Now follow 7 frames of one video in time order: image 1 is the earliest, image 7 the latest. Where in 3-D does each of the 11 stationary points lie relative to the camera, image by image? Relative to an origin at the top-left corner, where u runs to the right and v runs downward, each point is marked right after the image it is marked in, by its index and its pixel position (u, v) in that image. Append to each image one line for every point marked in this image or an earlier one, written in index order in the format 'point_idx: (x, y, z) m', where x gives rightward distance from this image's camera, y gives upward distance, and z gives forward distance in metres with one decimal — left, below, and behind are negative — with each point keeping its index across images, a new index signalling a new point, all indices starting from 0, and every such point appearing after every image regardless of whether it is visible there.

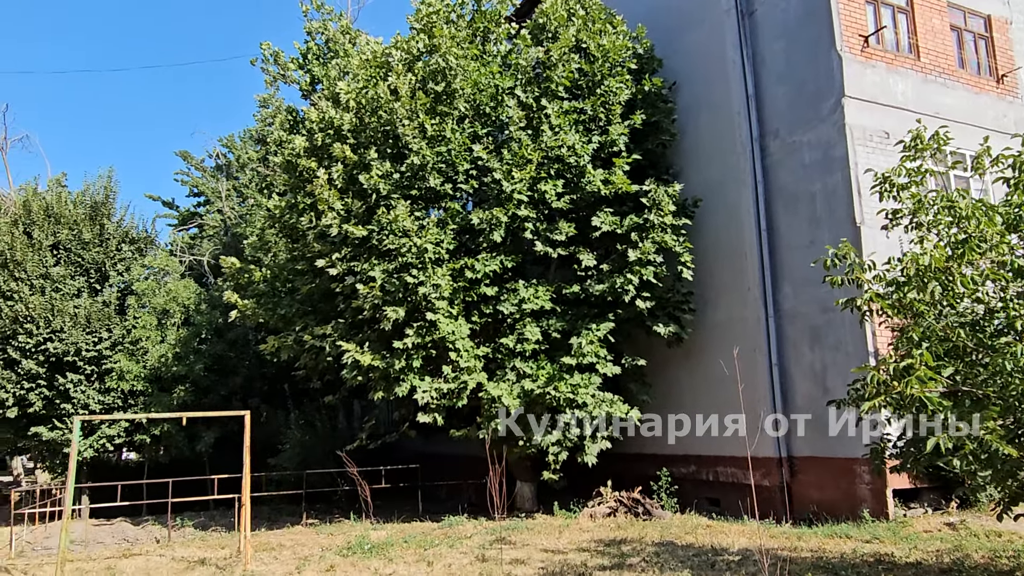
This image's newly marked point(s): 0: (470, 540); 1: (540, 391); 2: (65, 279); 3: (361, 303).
0: (-0.6, -3.1, +9.1) m
1: (+0.4, -1.5, +10.6) m
2: (-8.8, +0.2, +14.7) m
3: (-2.1, -0.2, +10.6) m
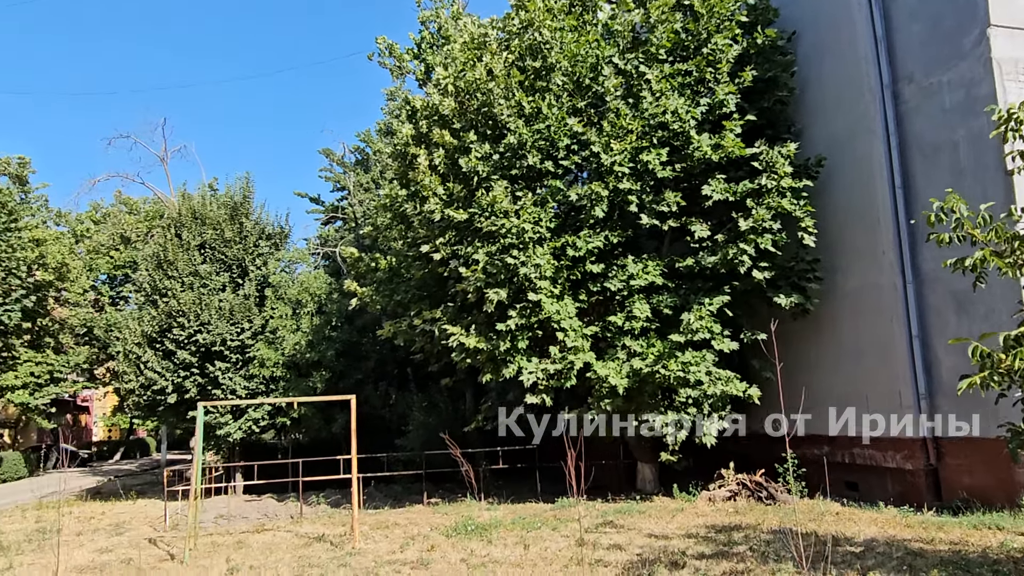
0: (+0.7, -2.8, +9.0) m
1: (+1.9, -1.1, +10.2) m
2: (-6.4, +0.3, +15.9) m
3: (-0.7, 0.0, +10.7) m
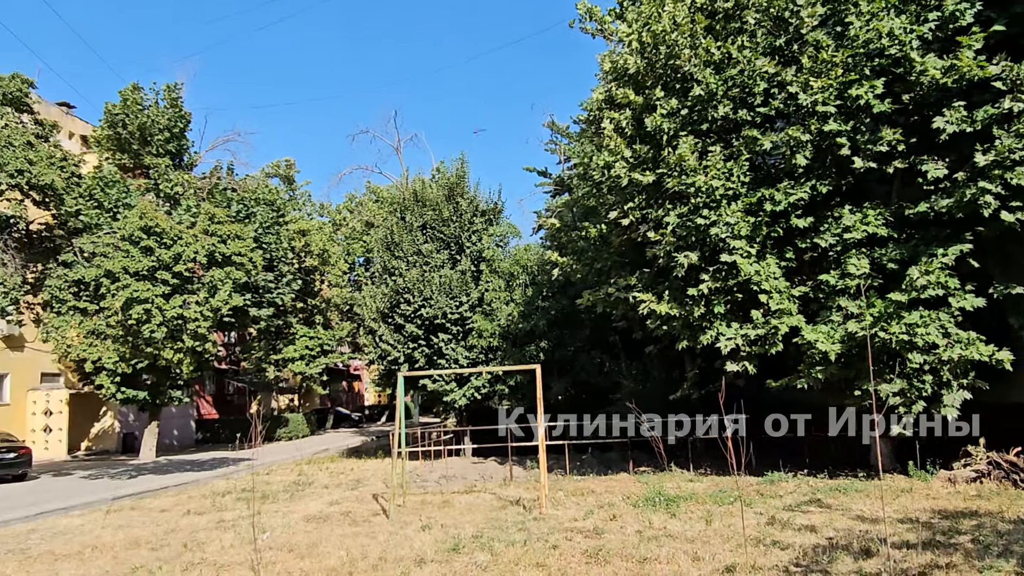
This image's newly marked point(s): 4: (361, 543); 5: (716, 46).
0: (+3.0, -2.4, +8.3) m
1: (+4.3, -0.6, +9.1) m
2: (-1.8, +0.8, +17.1) m
3: (+2.0, +0.5, +10.3) m
4: (-1.4, -2.4, +6.9) m
5: (+2.7, +3.2, +10.0) m
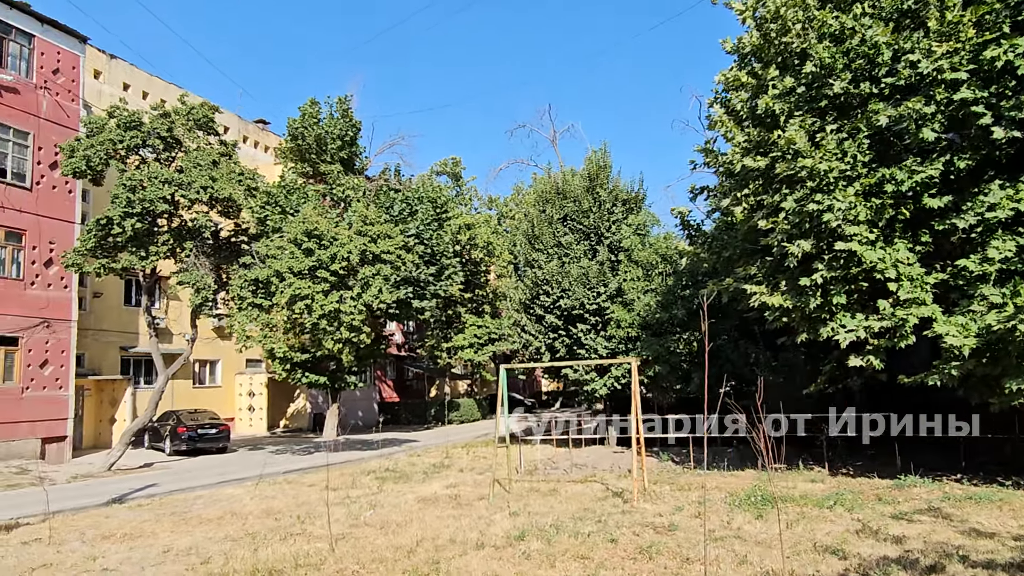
0: (+3.9, -2.3, +7.7) m
1: (+5.4, -0.4, +8.1) m
2: (+1.4, +1.0, +17.3) m
3: (+3.4, +0.6, +9.8) m
4: (-0.7, -2.4, +7.4) m
5: (+4.0, +3.4, +9.3) m
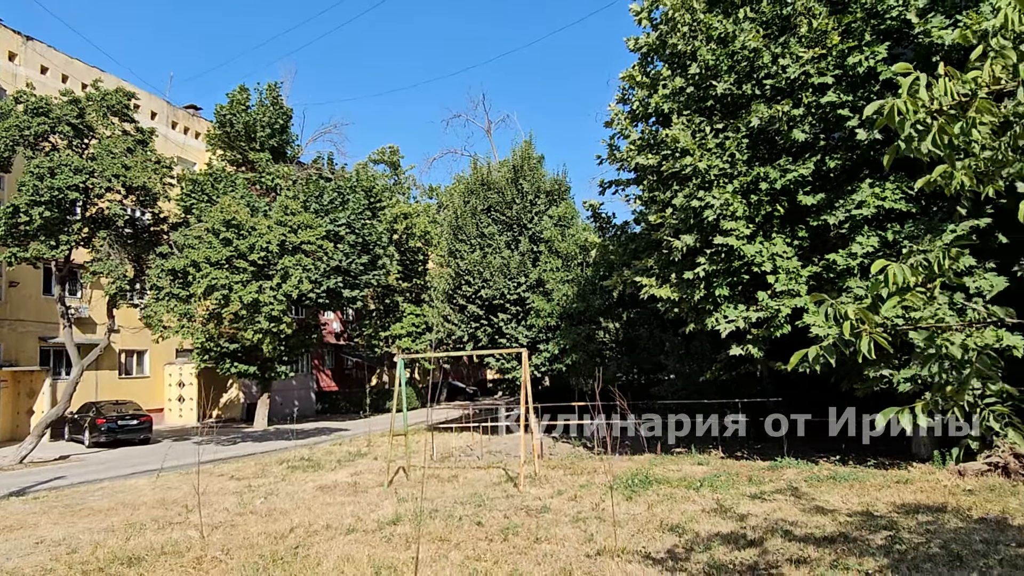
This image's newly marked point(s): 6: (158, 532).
0: (+2.7, -2.2, +8.2) m
1: (+4.1, -0.3, +8.6) m
2: (-0.4, +1.2, +17.6) m
3: (+2.0, +0.7, +10.2) m
4: (-1.9, -2.3, +7.6) m
5: (+2.7, +3.5, +9.7) m
6: (-3.1, -2.2, +6.6) m
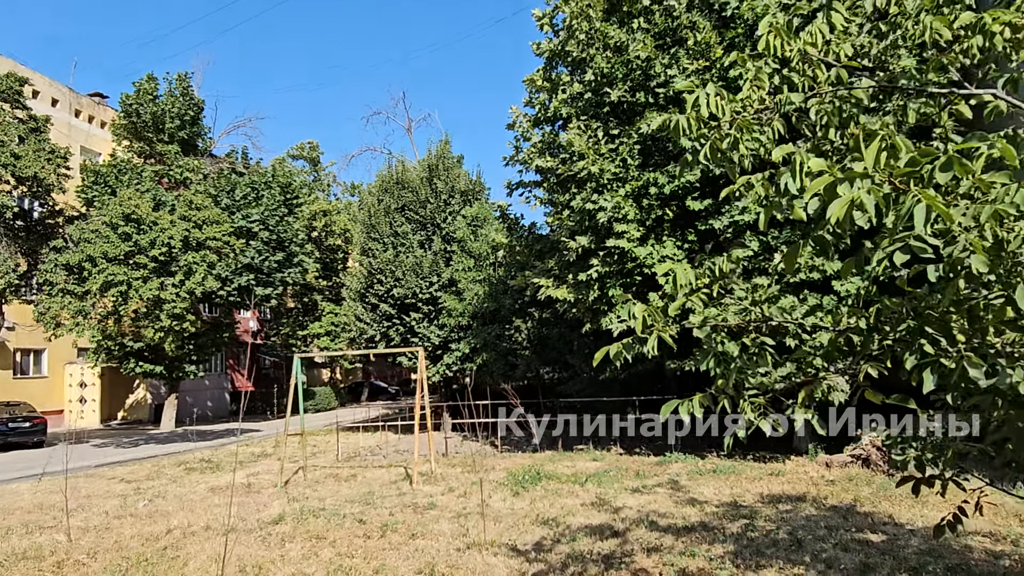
0: (+1.5, -2.2, +8.5) m
1: (+2.9, -0.4, +9.1) m
2: (-2.5, +1.3, +17.6) m
3: (+0.7, +0.7, +10.4) m
4: (-3.0, -2.3, +7.5) m
5: (+1.4, +3.5, +10.0) m
6: (-4.2, -2.1, +6.4) m
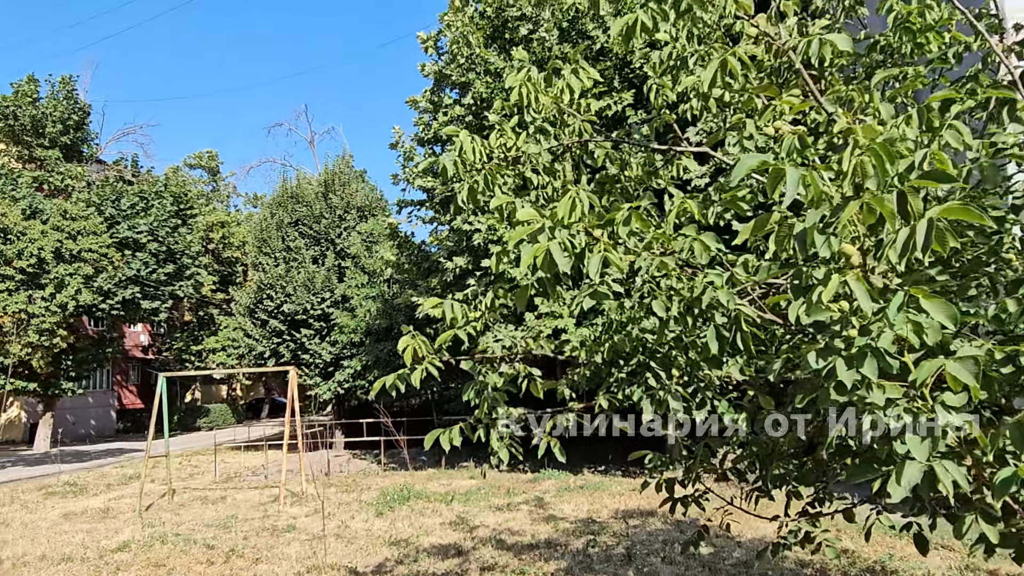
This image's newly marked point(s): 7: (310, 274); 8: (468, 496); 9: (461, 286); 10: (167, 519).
0: (-0.1, -2.4, +8.7) m
1: (+1.3, -0.6, +9.4) m
2: (-4.9, +0.9, +17.3) m
3: (-1.0, +0.5, +10.5) m
4: (-4.4, -2.5, +7.2) m
5: (-0.3, +3.2, +10.2) m
6: (-5.5, -2.3, +5.9) m
7: (-4.5, +0.3, +16.7) m
8: (-0.5, -2.5, +8.8) m
9: (-0.7, 0.0, +10.4) m
10: (-3.9, -2.6, +8.4) m
